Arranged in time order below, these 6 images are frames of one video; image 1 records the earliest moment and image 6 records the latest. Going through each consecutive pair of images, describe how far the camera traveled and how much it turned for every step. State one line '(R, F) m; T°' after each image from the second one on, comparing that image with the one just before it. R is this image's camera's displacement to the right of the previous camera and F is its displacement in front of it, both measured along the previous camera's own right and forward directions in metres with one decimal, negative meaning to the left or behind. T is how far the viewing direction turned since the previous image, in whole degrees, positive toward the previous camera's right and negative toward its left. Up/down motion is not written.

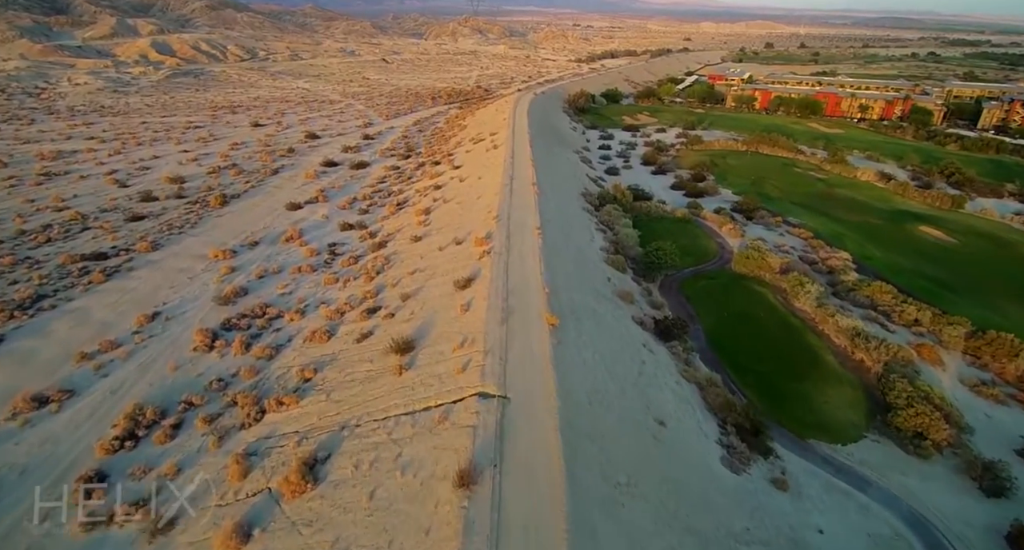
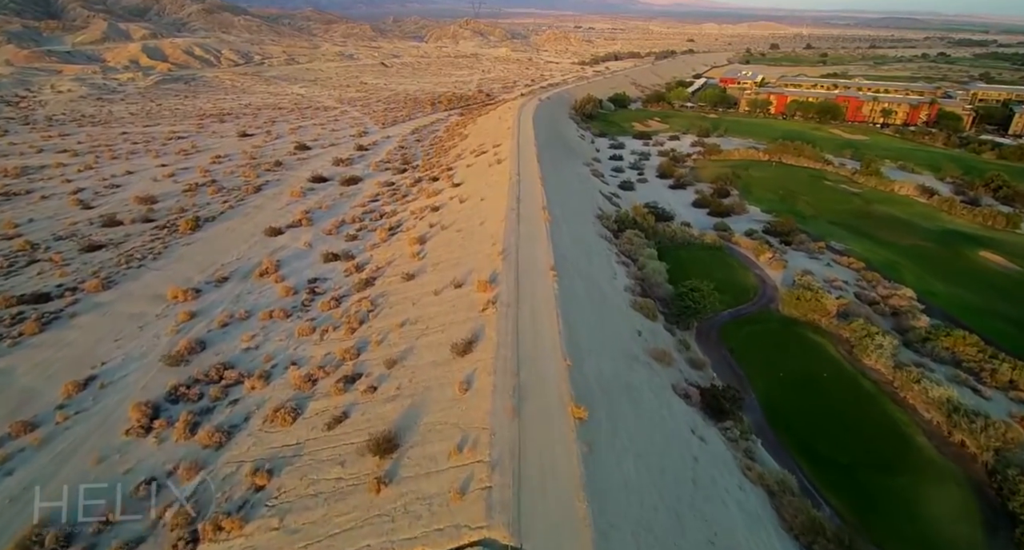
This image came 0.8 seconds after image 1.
(-0.2, +3.3) m; 0°
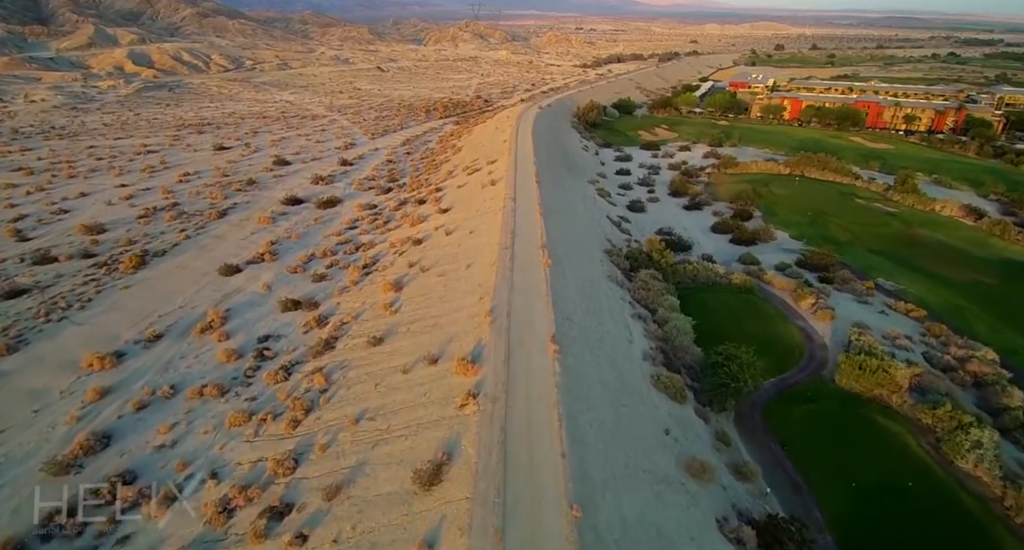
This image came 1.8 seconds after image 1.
(+0.4, +3.6) m; 0°
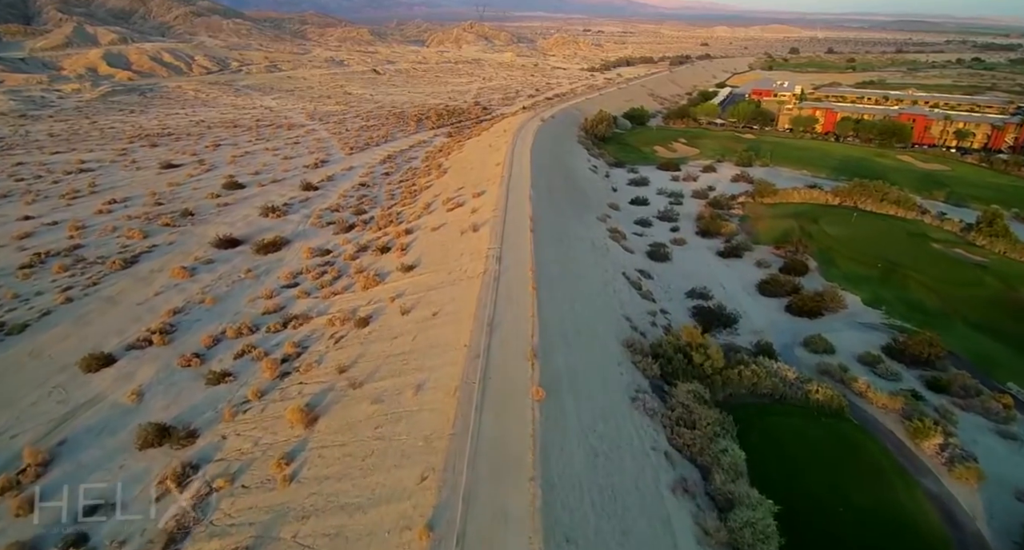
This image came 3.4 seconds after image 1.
(+0.8, +6.5) m; -1°
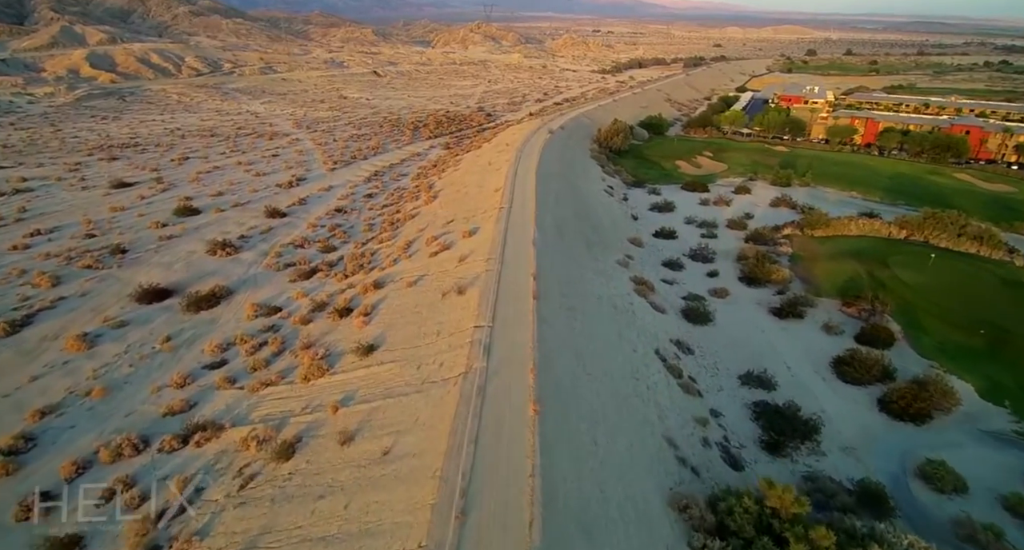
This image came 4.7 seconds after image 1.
(+0.3, +5.3) m; -1°
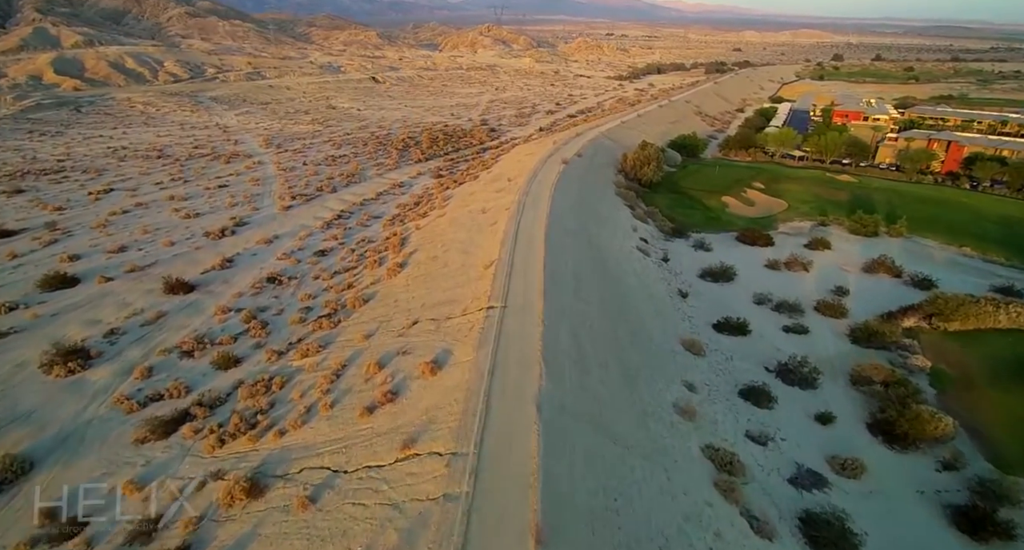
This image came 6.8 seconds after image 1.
(+0.4, +8.5) m; -1°
